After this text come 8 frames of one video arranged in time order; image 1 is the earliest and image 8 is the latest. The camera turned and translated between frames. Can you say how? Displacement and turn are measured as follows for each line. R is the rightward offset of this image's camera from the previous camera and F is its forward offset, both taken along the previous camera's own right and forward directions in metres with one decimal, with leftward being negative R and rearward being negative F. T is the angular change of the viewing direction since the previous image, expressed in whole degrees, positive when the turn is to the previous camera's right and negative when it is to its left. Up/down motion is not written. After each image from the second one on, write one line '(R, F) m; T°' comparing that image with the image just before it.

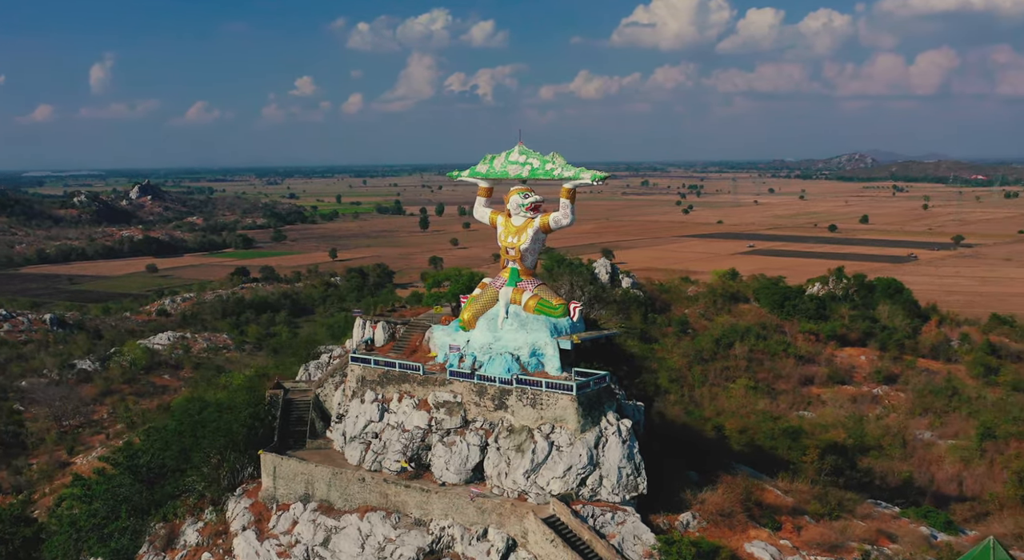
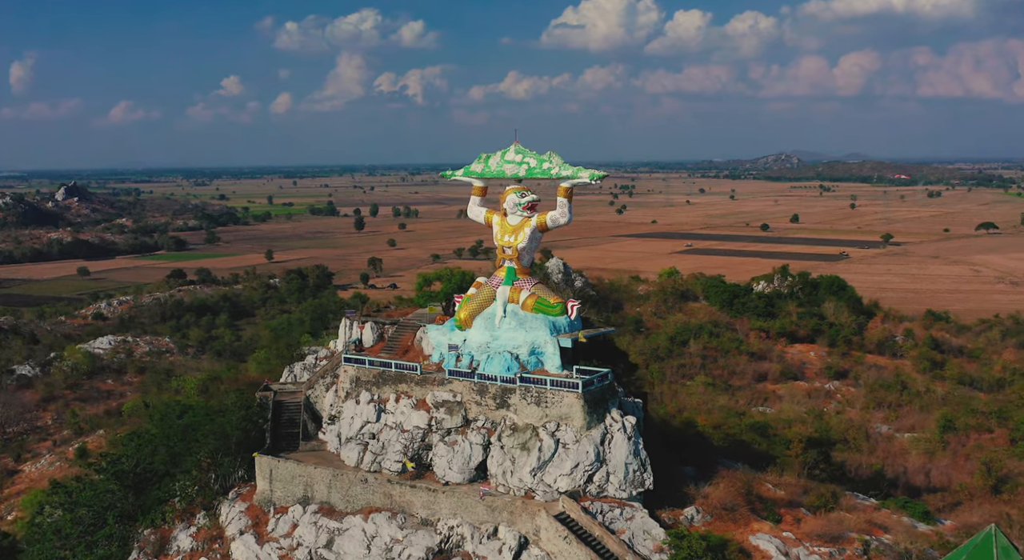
(-1.0, 0.0) m; +3°
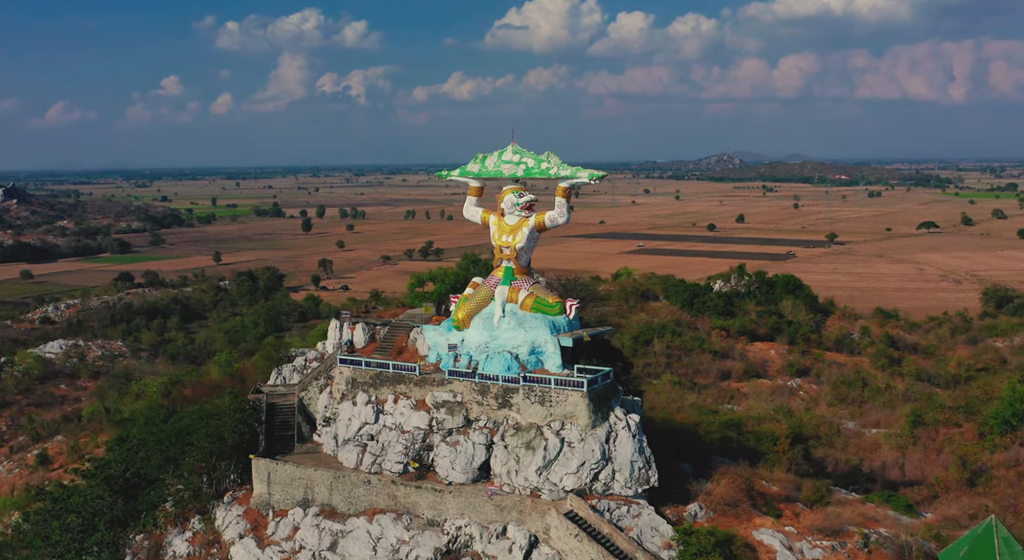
(-0.9, 0.0) m; +2°
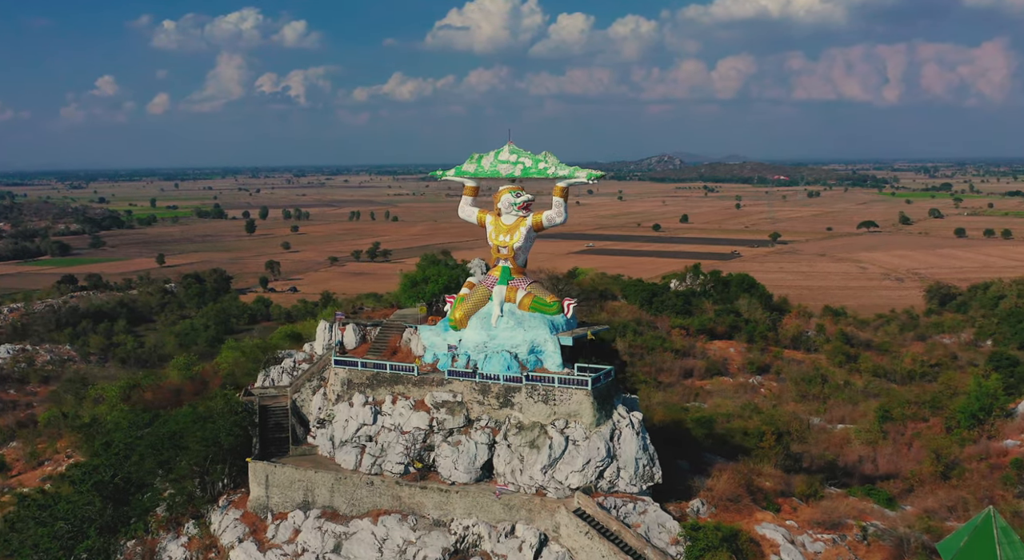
(-0.9, 0.0) m; +3°
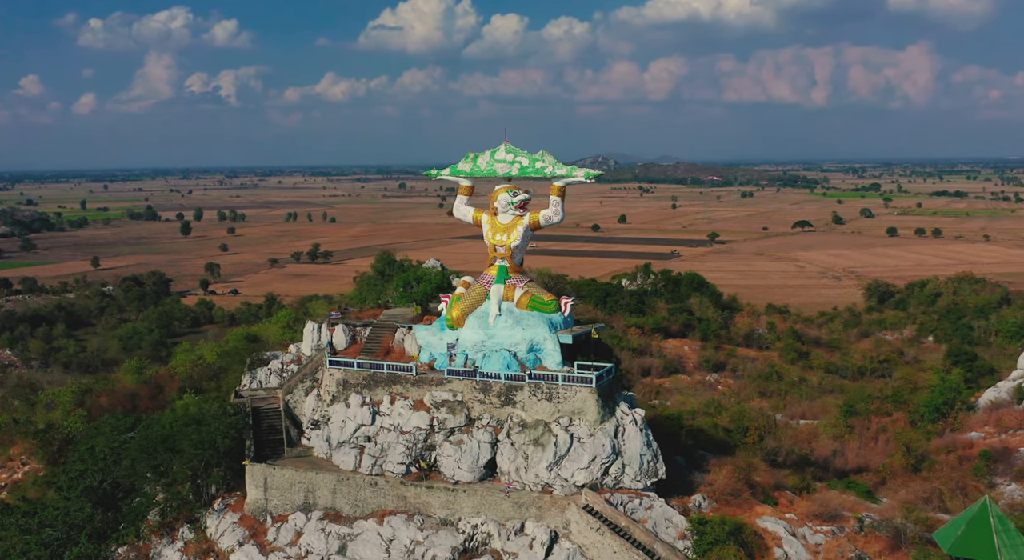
(-1.0, 0.0) m; +3°
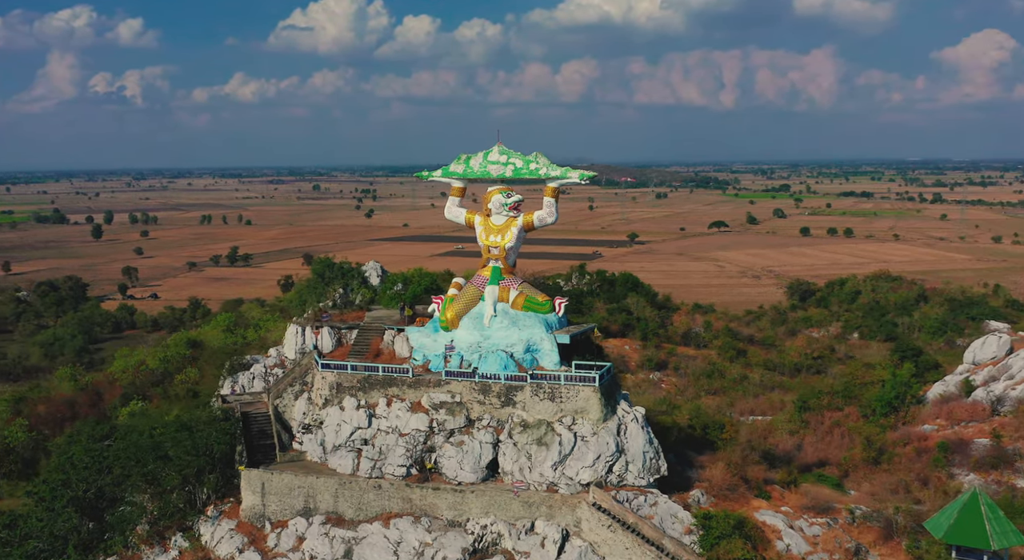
(-1.3, 0.0) m; +4°
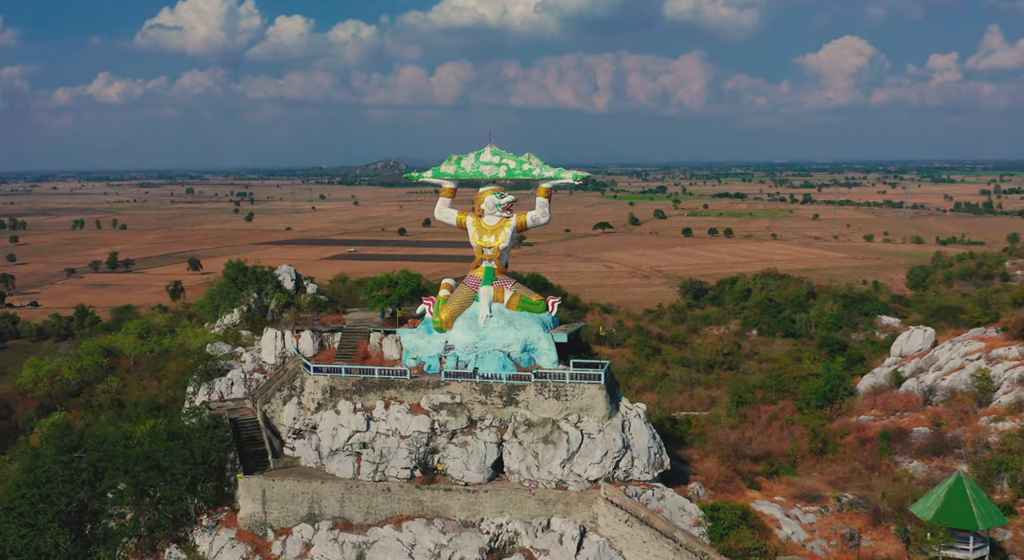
(-1.9, -0.1) m; +6°
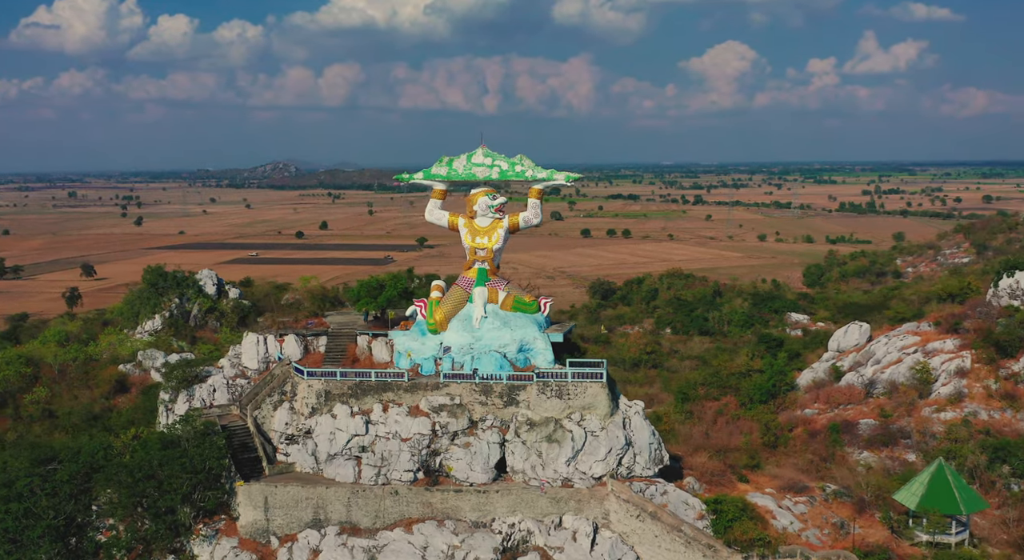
(-1.8, -0.1) m; +5°
